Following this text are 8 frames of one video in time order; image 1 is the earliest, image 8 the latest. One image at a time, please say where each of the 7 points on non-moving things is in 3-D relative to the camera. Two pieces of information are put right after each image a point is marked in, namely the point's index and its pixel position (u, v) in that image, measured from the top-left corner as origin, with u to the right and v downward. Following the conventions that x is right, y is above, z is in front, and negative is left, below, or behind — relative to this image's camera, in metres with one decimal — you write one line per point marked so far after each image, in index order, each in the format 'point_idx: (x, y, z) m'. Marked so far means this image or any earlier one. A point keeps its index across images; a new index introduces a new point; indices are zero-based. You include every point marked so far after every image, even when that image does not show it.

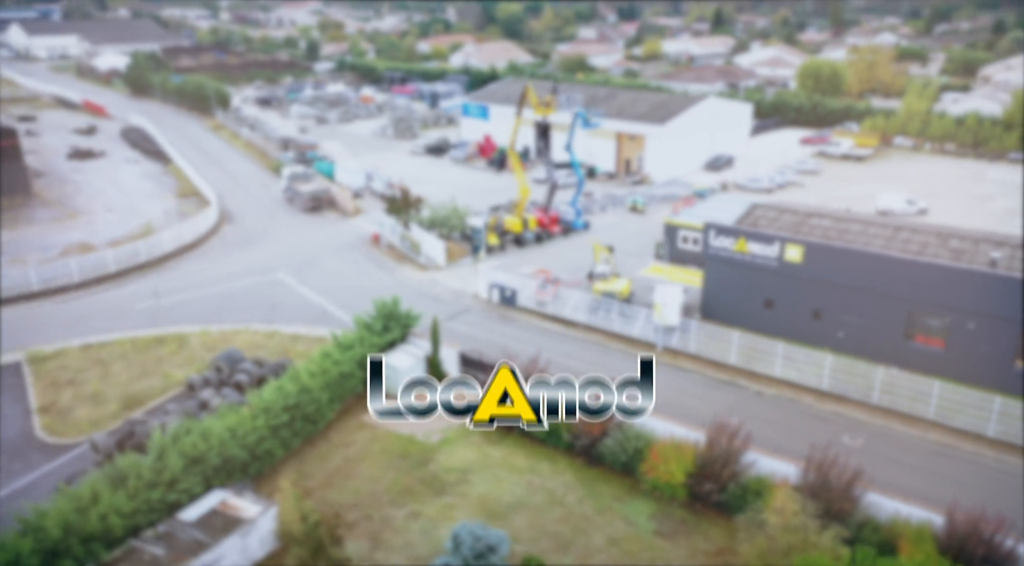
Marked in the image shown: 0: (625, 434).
0: (+2.7, -3.5, +17.1) m
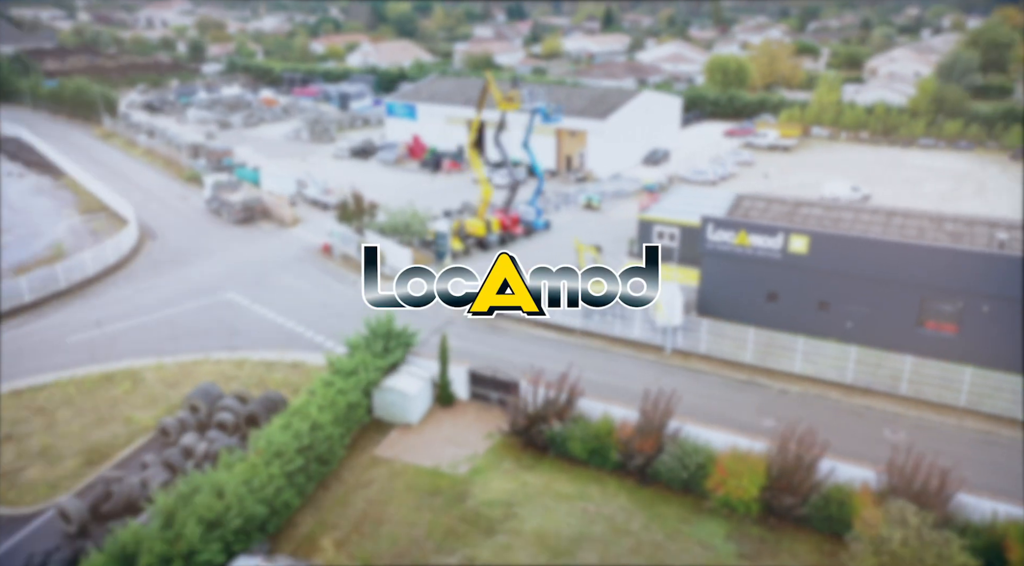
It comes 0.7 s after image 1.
0: (+3.7, -3.6, +15.9) m
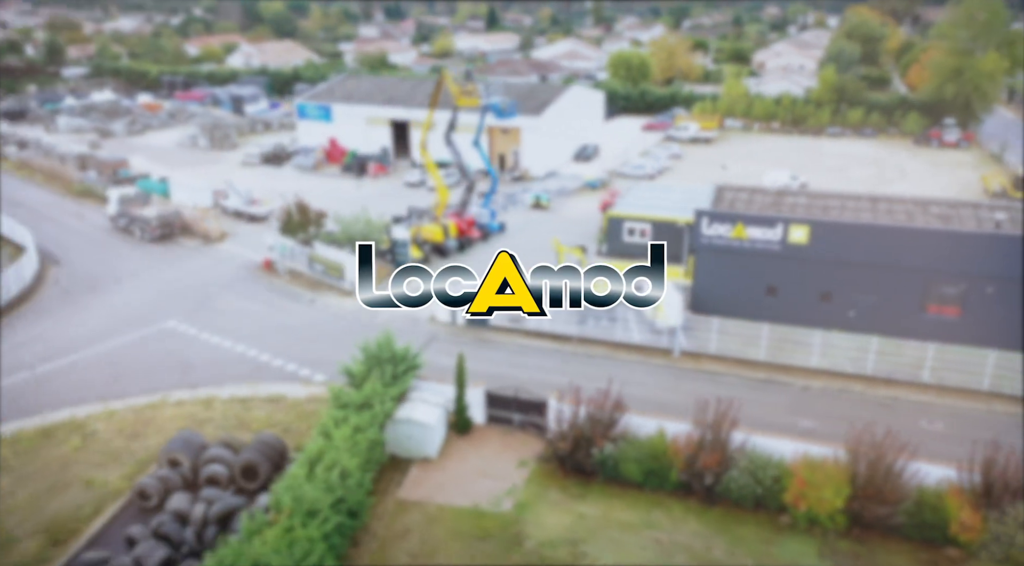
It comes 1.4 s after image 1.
0: (+4.9, -3.6, +14.8) m
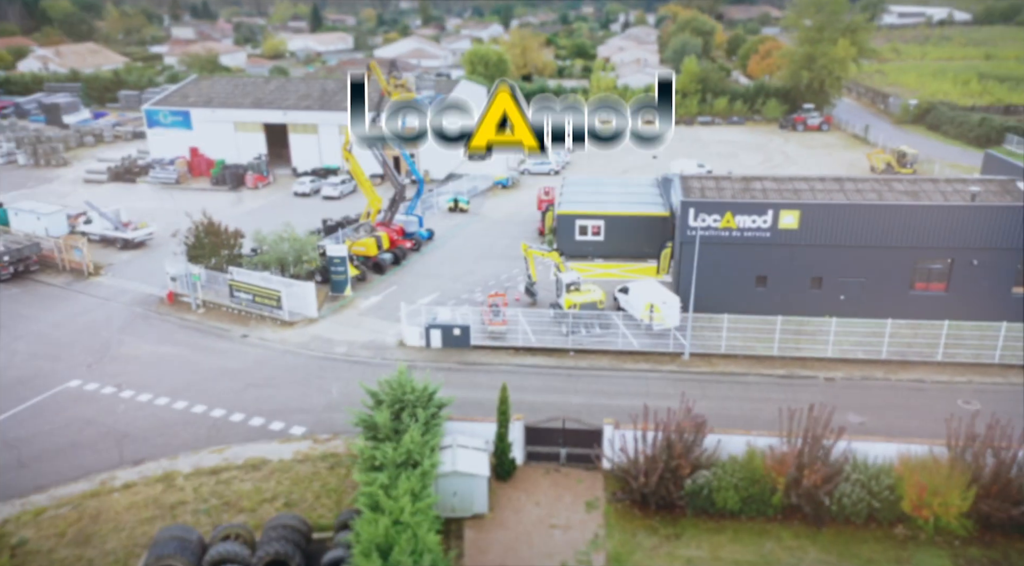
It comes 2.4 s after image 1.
0: (+6.5, -3.5, +13.6) m
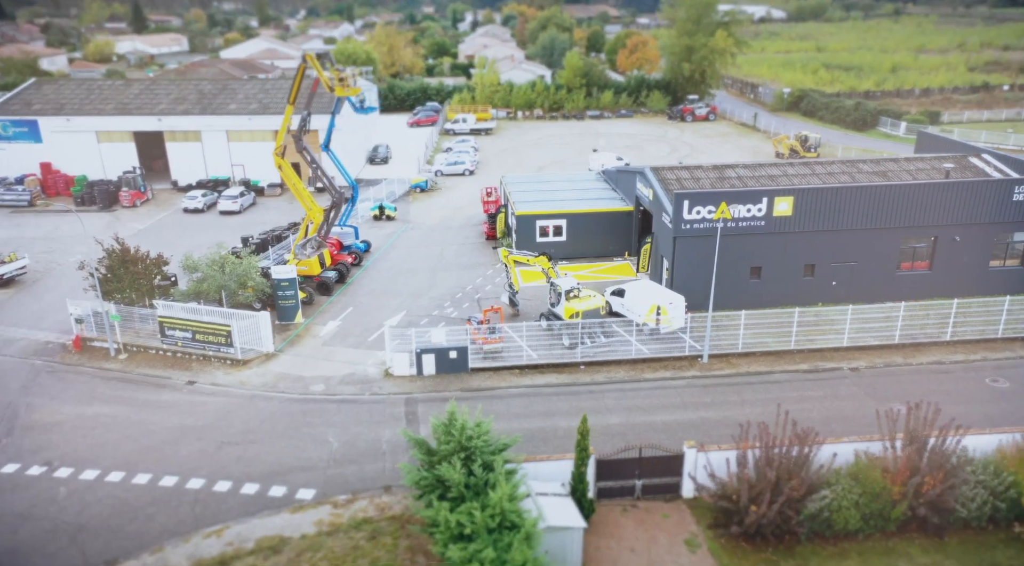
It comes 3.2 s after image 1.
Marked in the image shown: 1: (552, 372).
0: (+8.1, -3.3, +12.8) m
1: (+1.0, -2.4, +19.7) m
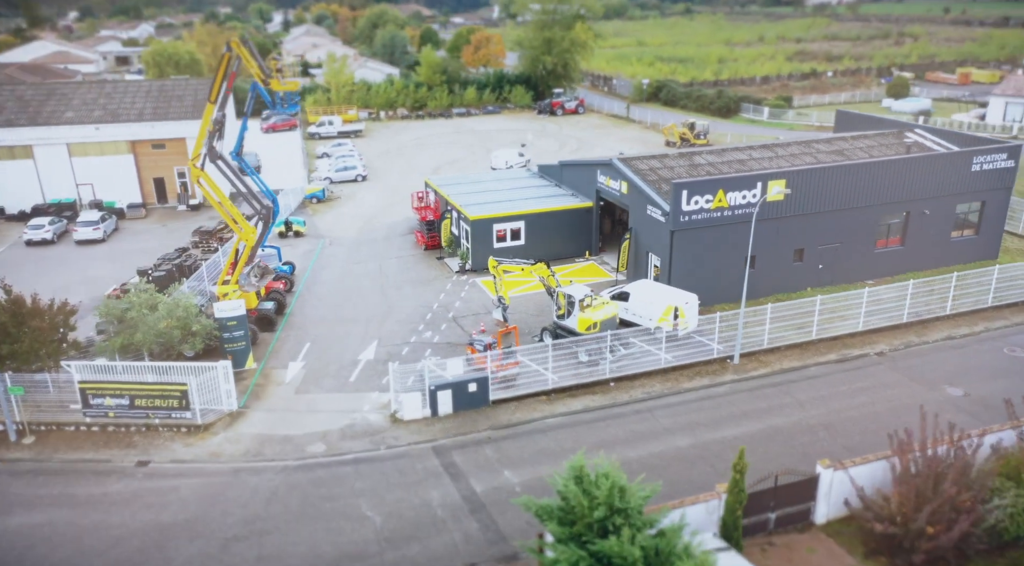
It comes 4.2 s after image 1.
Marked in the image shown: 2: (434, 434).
0: (+10.1, -2.9, +12.4) m
1: (+1.6, -2.7, +17.5) m
2: (-1.8, -3.3, +16.0) m
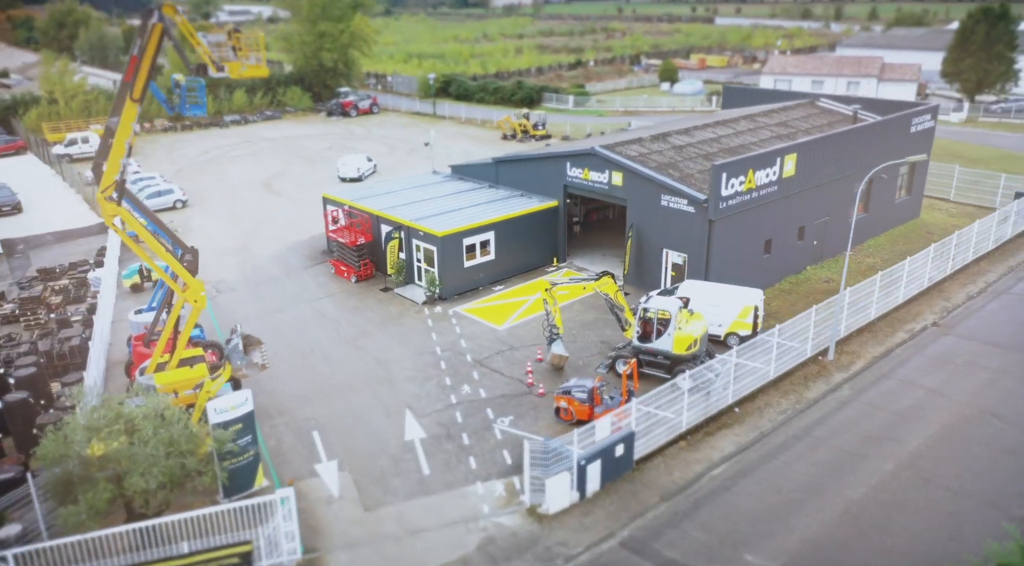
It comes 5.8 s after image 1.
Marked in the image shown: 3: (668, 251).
0: (+13.7, -1.8, +12.8) m
1: (+4.0, -2.9, +14.5) m
2: (+1.5, -4.0, +11.9) m
3: (+4.3, +0.8, +19.9) m
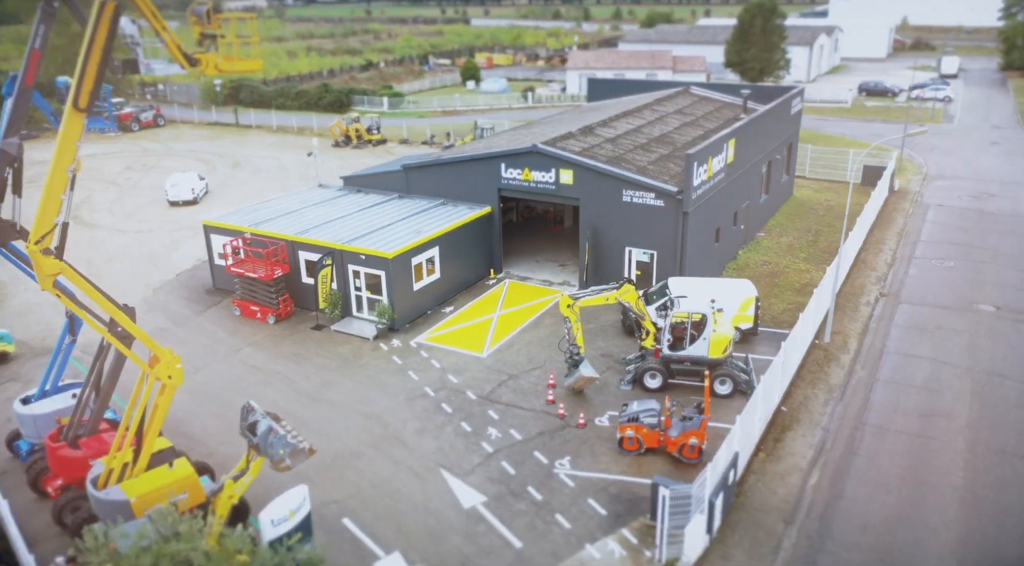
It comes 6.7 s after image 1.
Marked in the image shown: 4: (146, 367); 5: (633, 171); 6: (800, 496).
0: (+14.5, -0.6, +15.1) m
1: (+4.9, -2.8, +13.8) m
2: (+3.5, -4.1, +10.6) m
3: (+3.2, +0.8, +19.0) m
4: (-5.2, -1.2, +10.2) m
5: (+3.1, +2.9, +18.8) m
6: (+4.7, -3.5, +12.0) m
